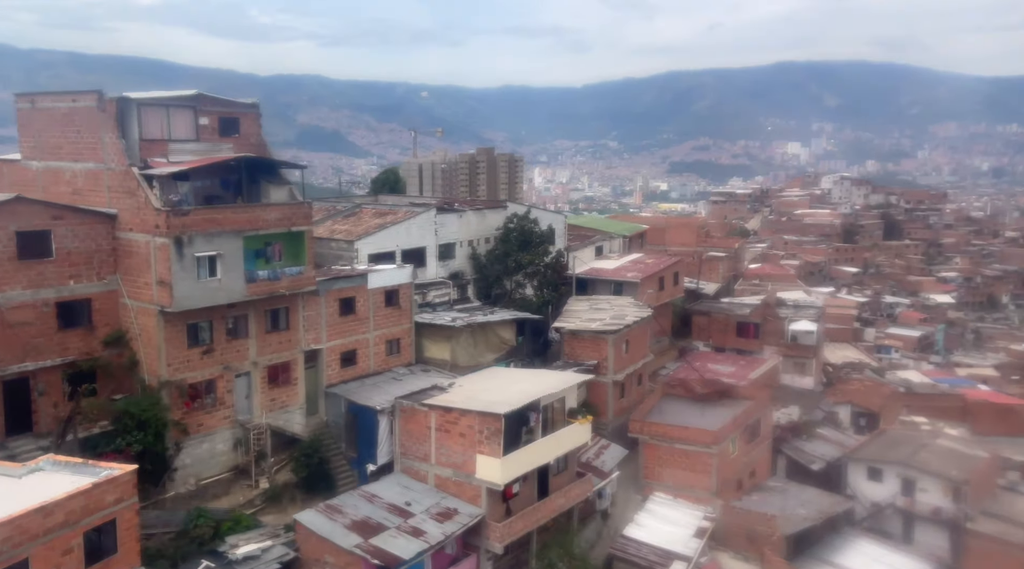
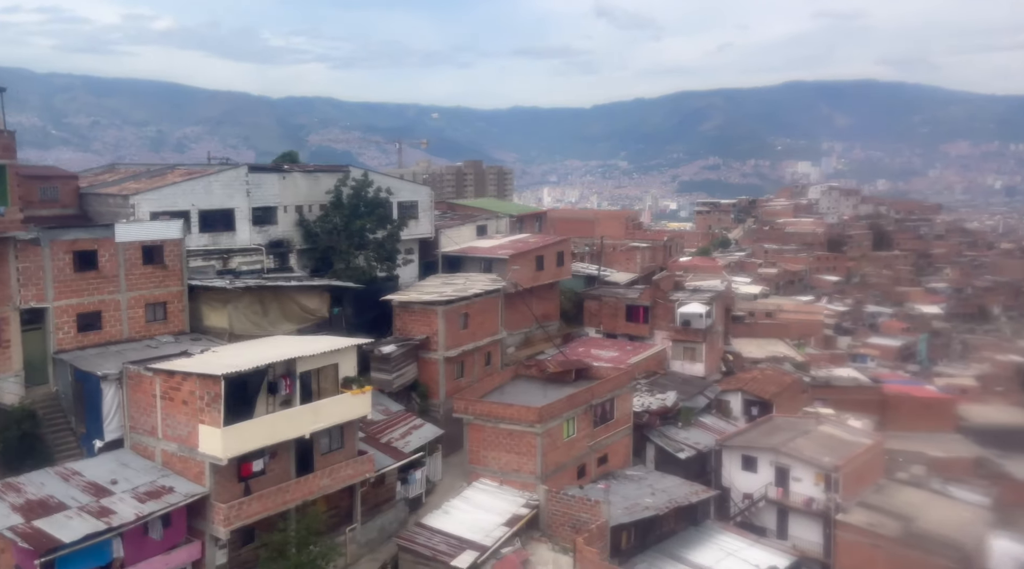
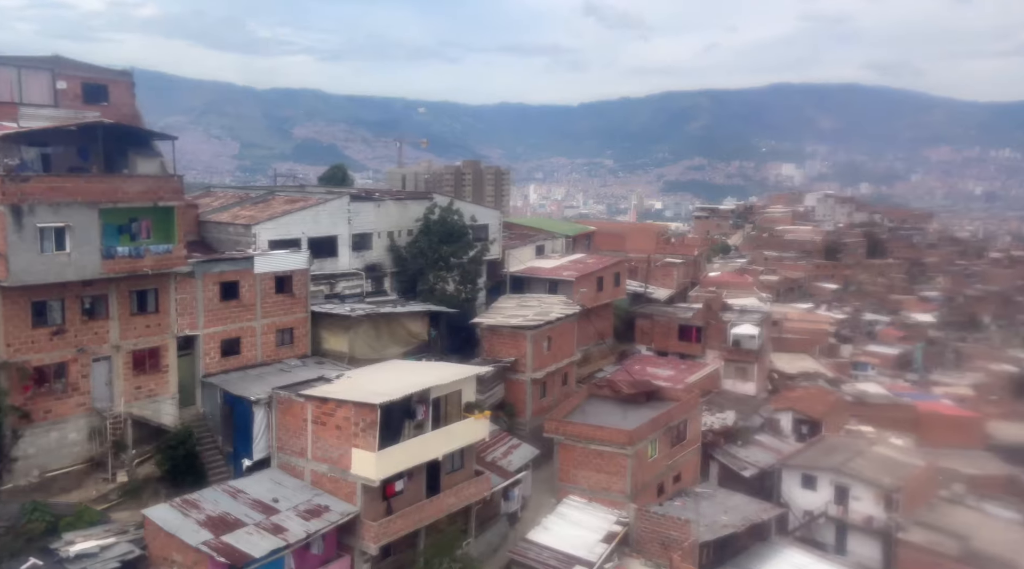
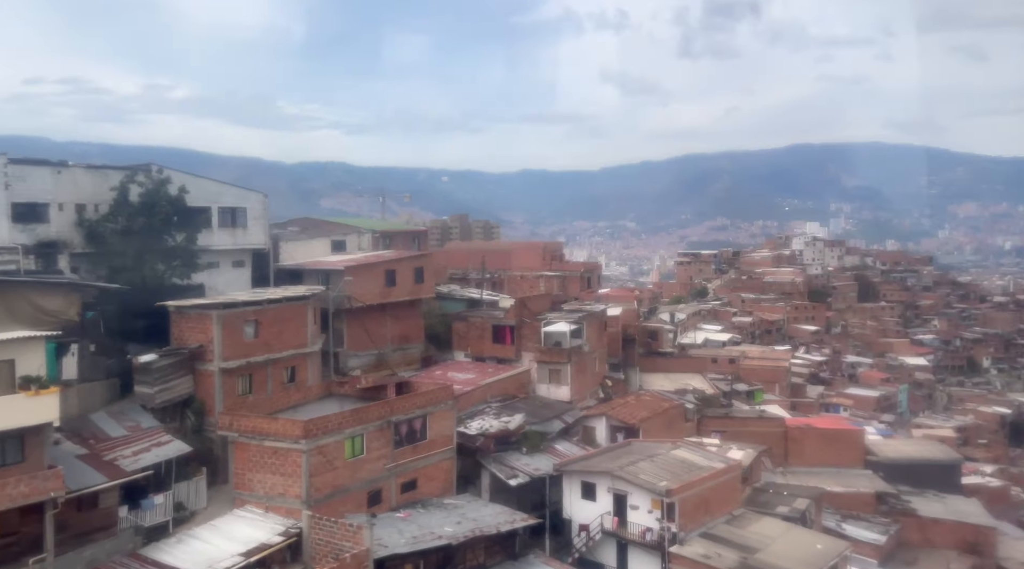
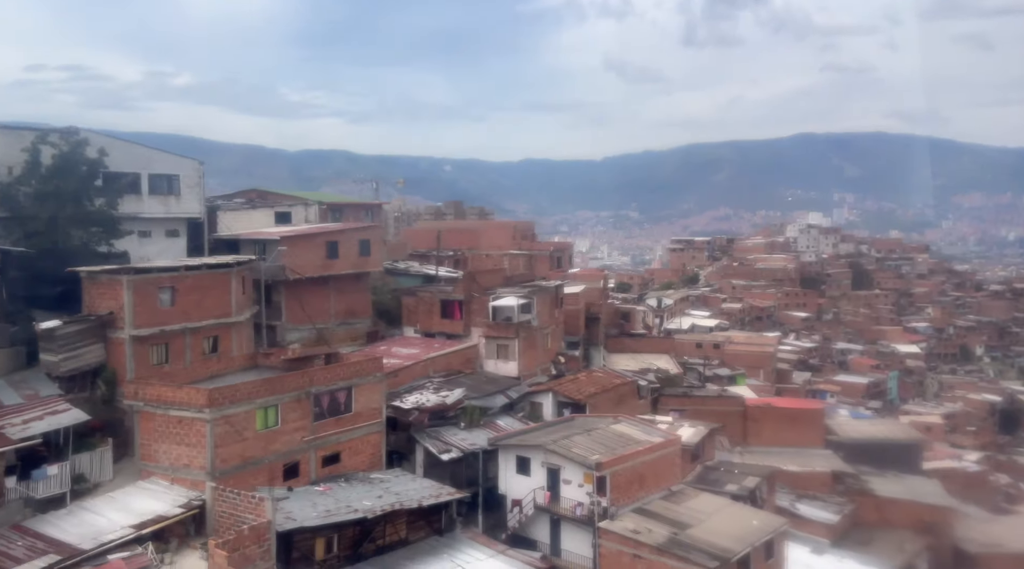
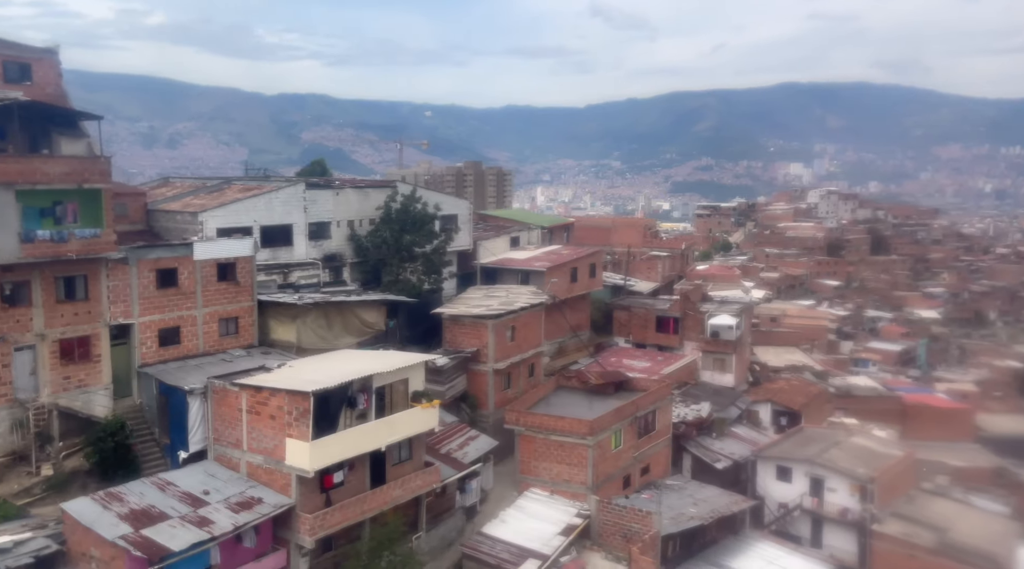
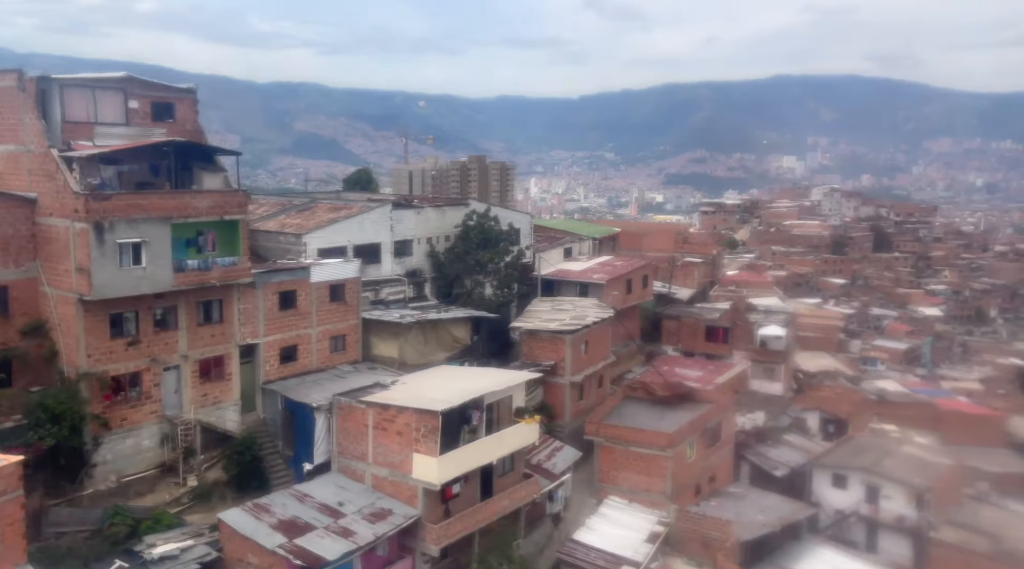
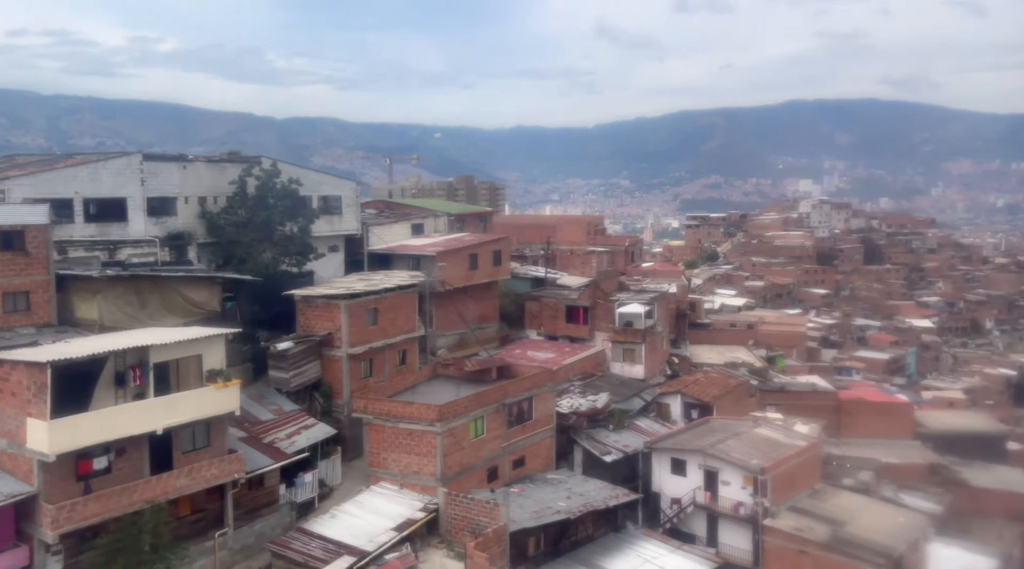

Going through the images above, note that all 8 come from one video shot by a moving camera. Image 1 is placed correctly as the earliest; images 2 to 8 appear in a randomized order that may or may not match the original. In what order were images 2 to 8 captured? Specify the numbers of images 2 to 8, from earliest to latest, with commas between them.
7, 3, 6, 2, 8, 4, 5
